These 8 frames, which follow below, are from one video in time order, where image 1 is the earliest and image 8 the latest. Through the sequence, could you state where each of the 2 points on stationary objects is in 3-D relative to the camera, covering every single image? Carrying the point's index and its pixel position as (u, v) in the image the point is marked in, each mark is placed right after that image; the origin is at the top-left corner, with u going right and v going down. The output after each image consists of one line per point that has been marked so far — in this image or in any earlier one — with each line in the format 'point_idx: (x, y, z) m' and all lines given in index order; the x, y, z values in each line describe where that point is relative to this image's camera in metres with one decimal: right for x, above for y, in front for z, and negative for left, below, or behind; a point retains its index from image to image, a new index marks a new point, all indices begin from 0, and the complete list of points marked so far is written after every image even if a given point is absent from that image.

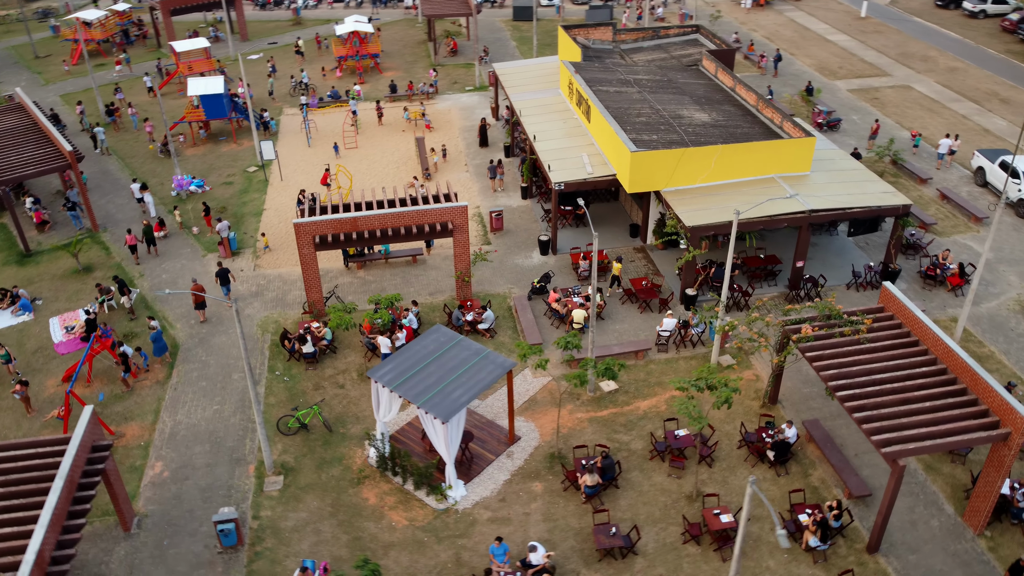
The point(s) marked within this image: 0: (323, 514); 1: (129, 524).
0: (-4.5, -5.4, +19.3) m
1: (-8.7, -5.3, +18.8) m
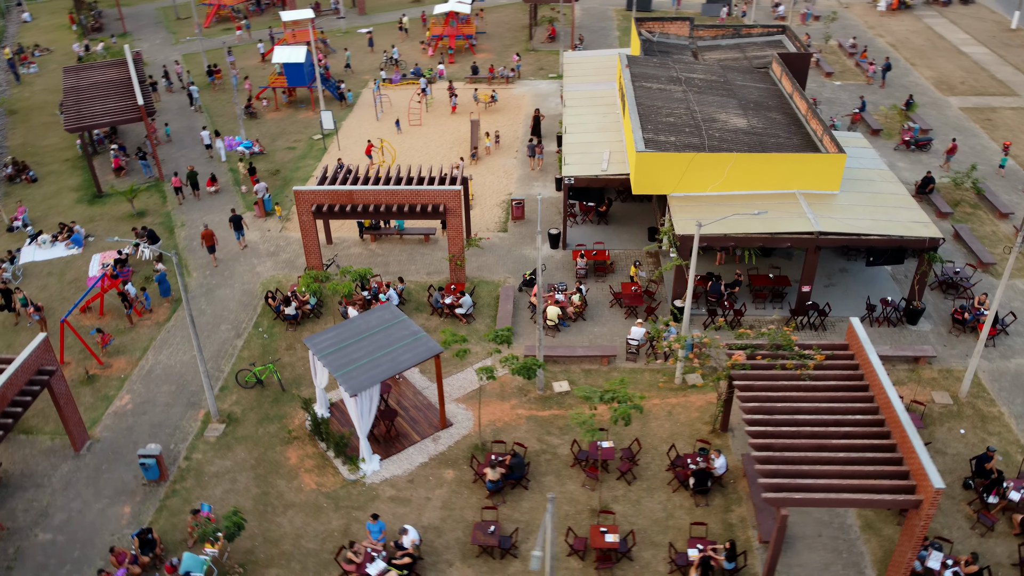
0: (-6.7, -4.4, +20.4) m
1: (-10.8, -3.9, +20.7) m
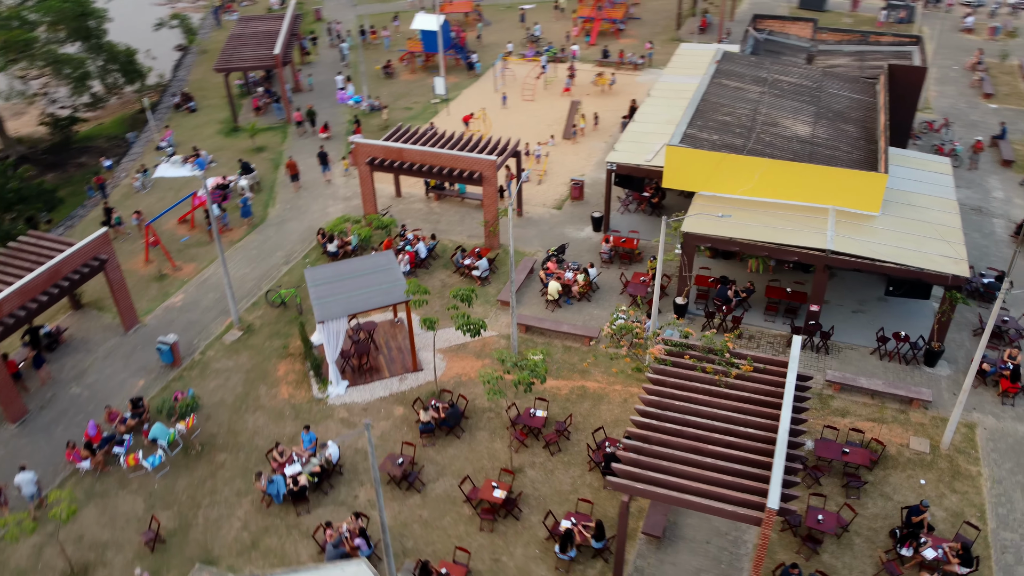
0: (-7.8, -2.3, +23.6) m
1: (-11.6, -1.1, +24.9) m
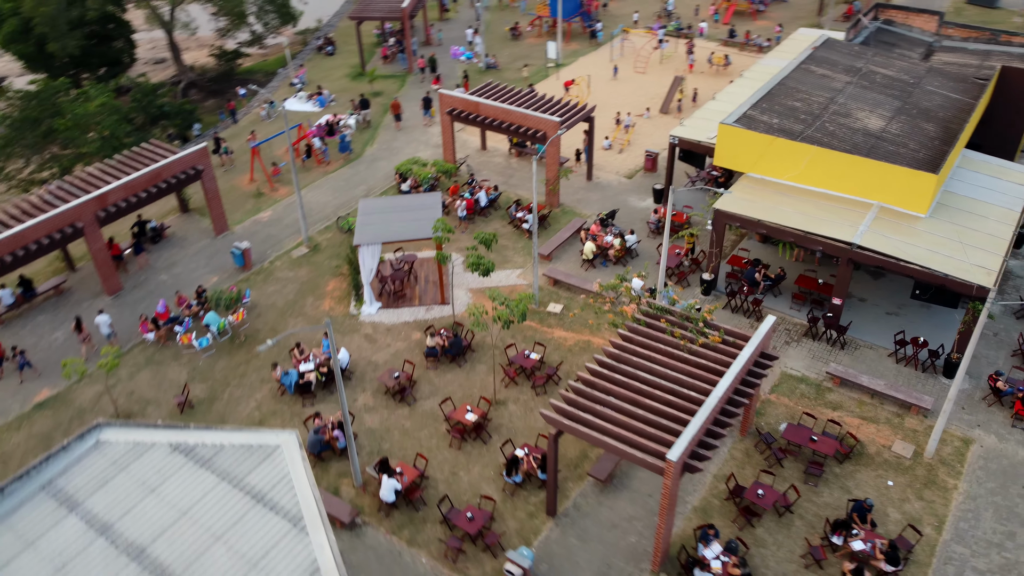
0: (-7.0, +0.3, +26.7) m
1: (-10.3, +2.1, +28.6) m
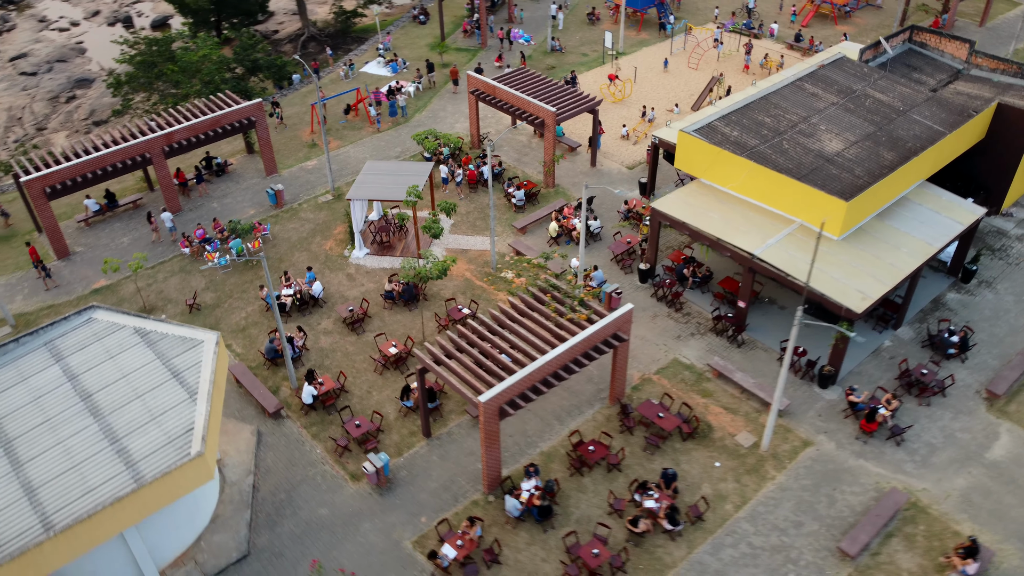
0: (-7.8, +2.6, +32.1) m
1: (-10.3, +5.0, +34.5) m
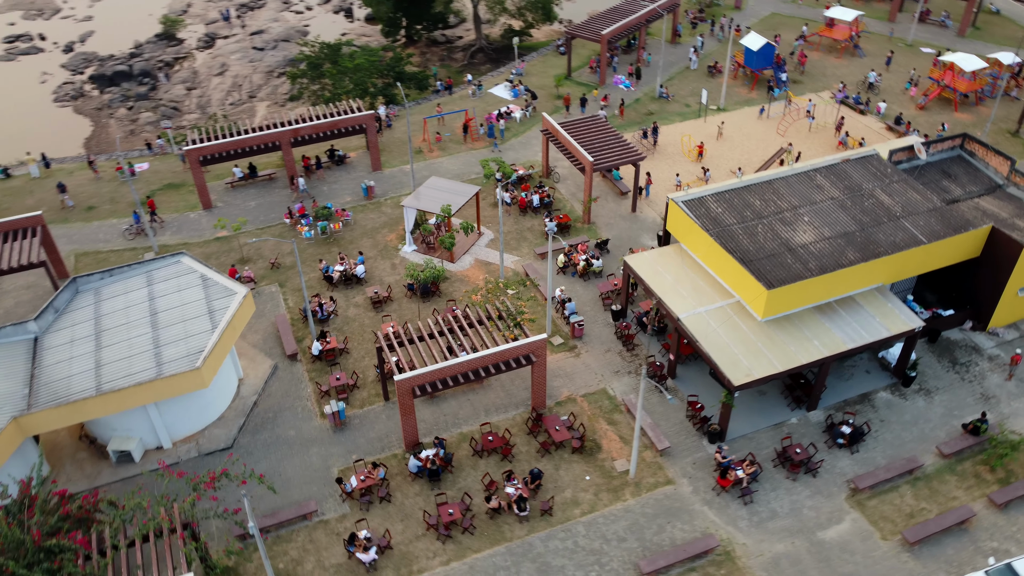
0: (-6.0, +3.6, +39.9) m
1: (-7.3, +6.3, +42.8) m
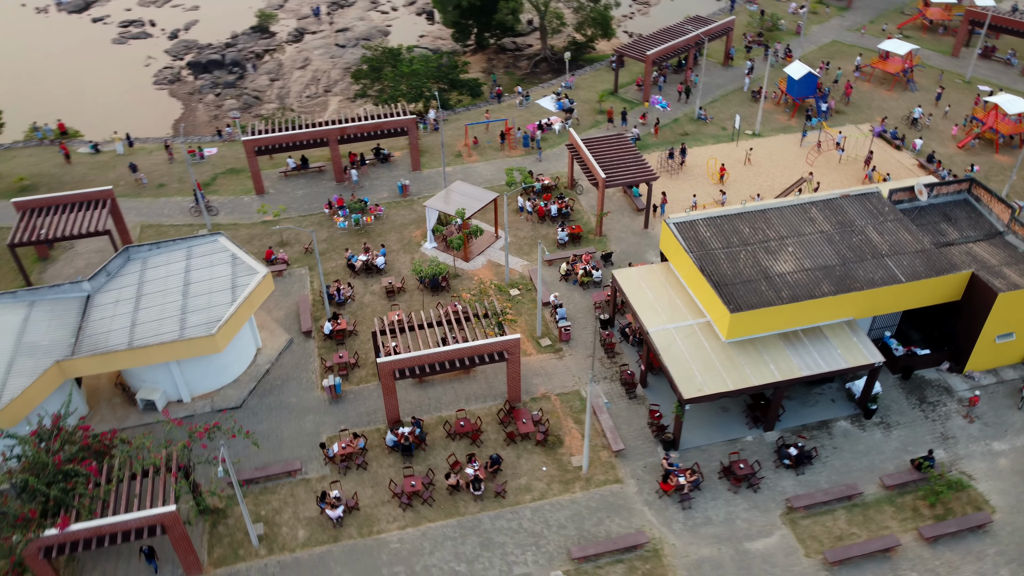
0: (-4.9, +4.0, +43.3) m
1: (-5.7, +6.8, +46.3) m
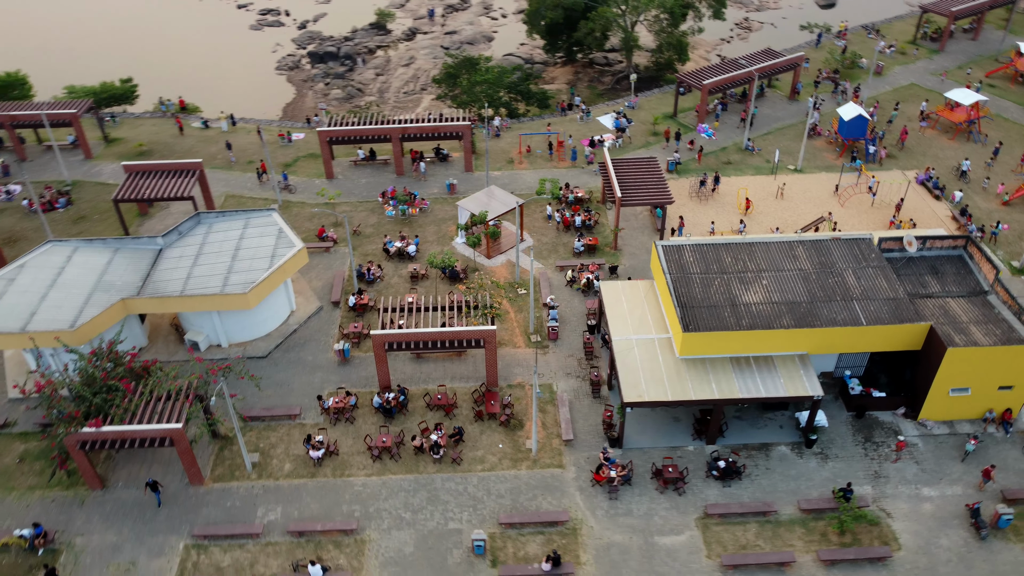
0: (-3.1, +4.6, +48.1) m
1: (-3.0, +7.5, +51.1) m
